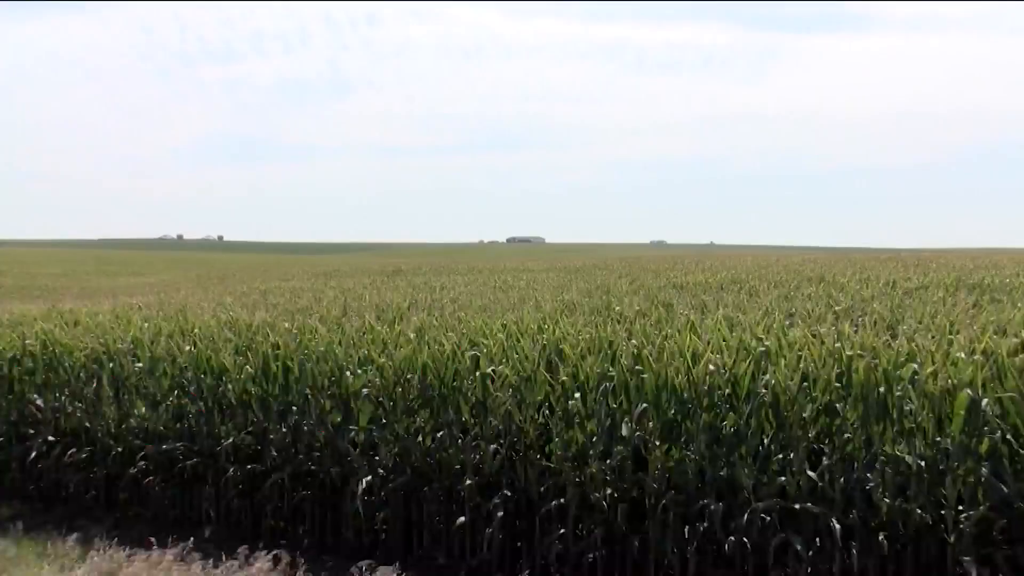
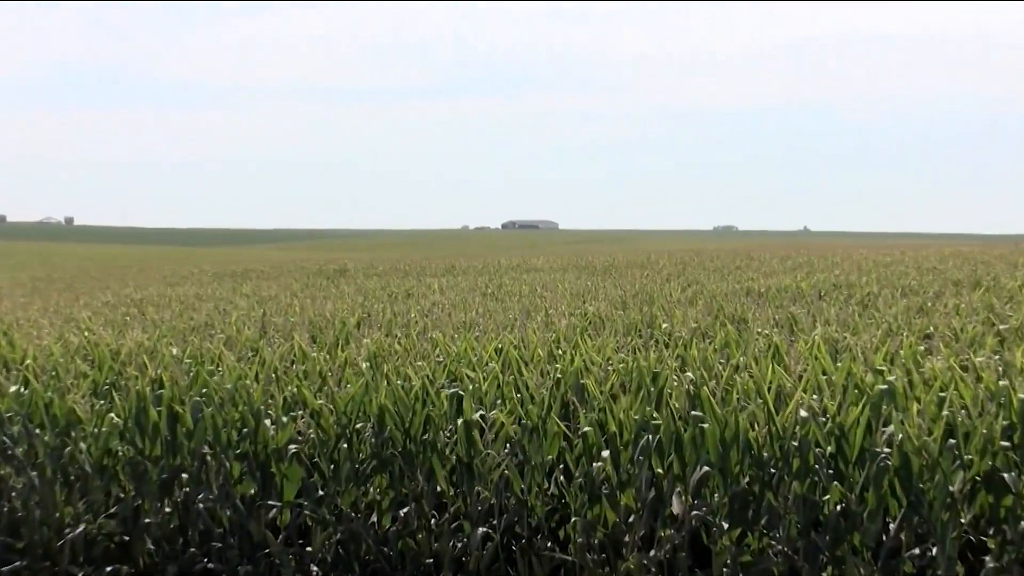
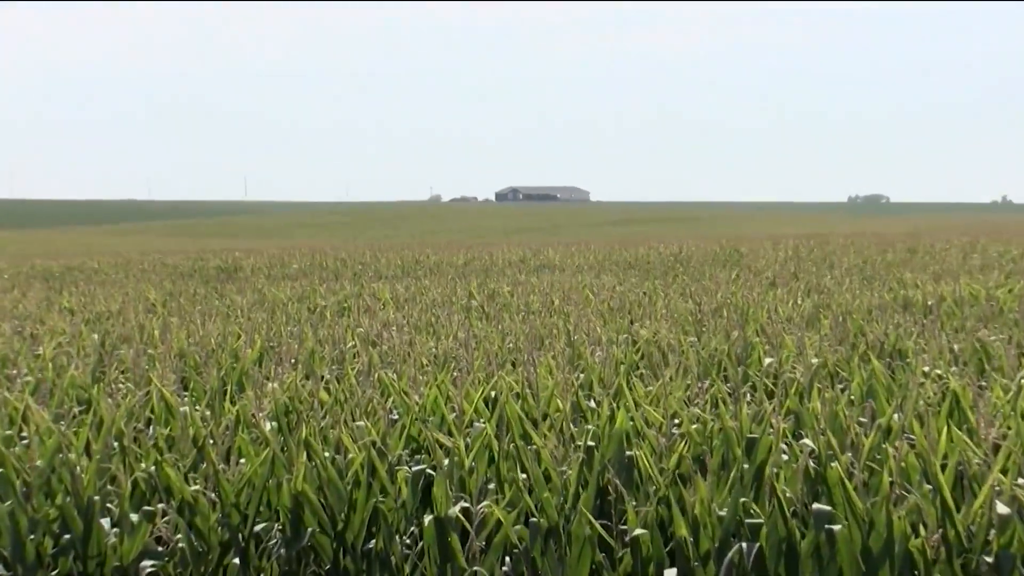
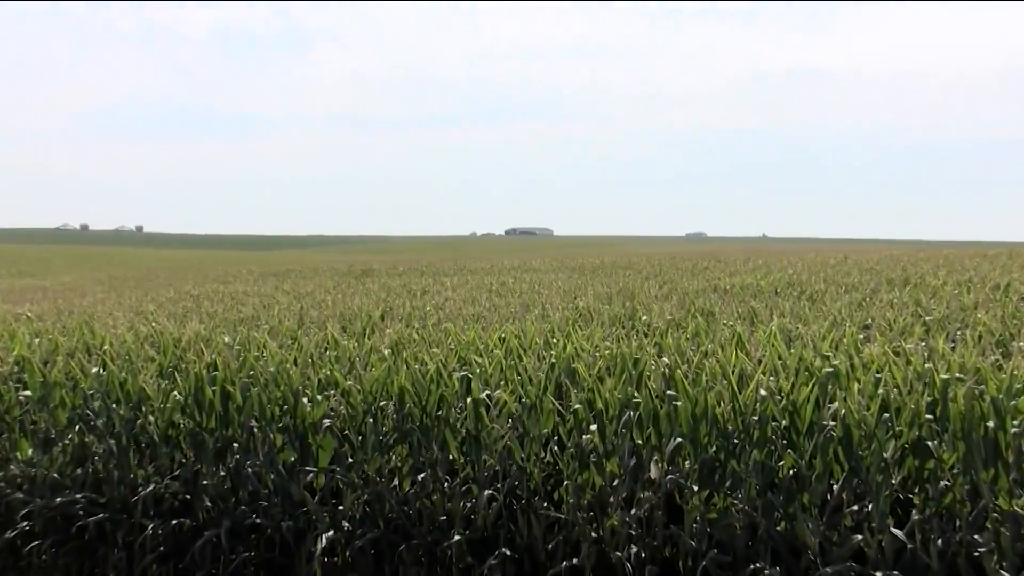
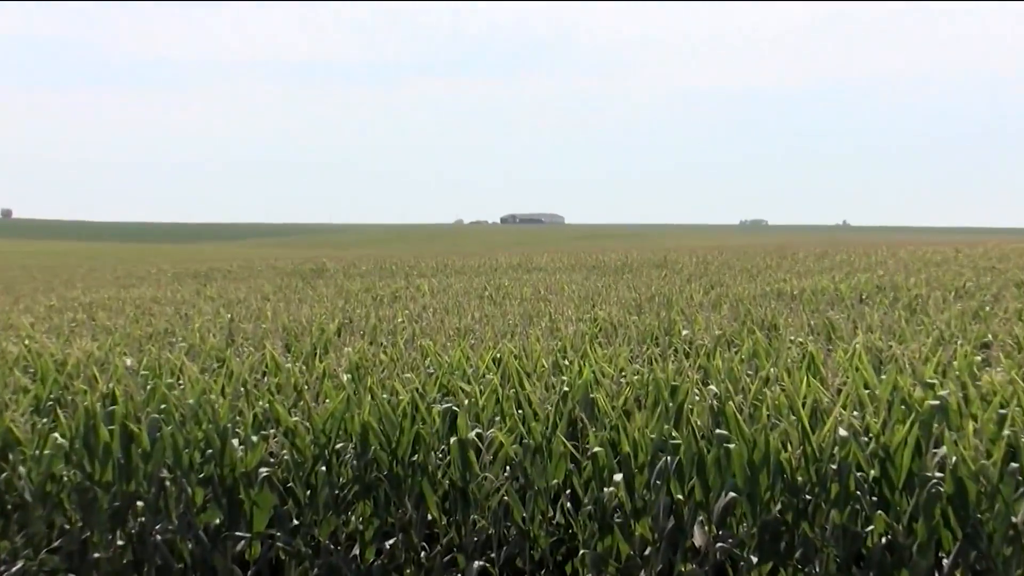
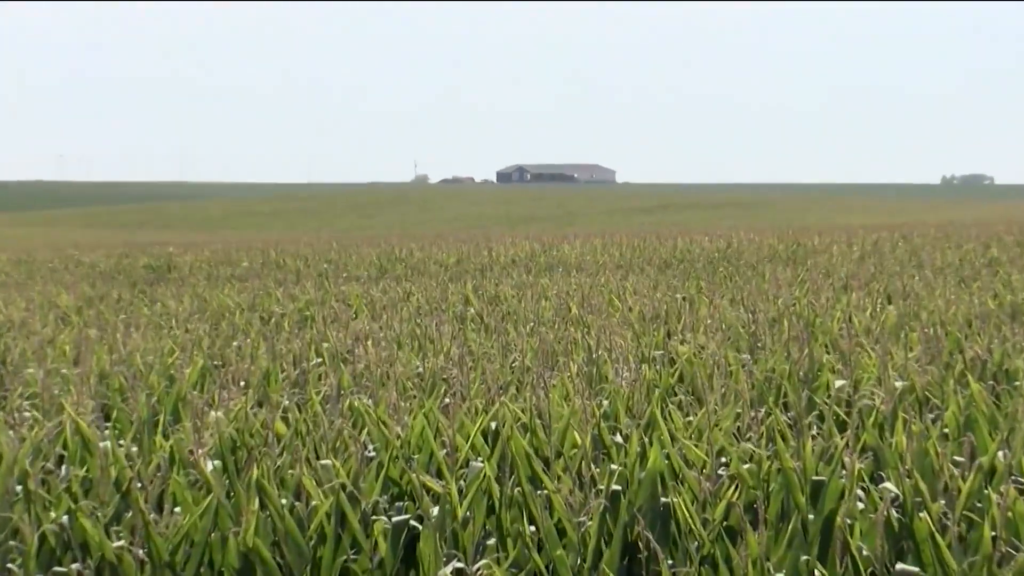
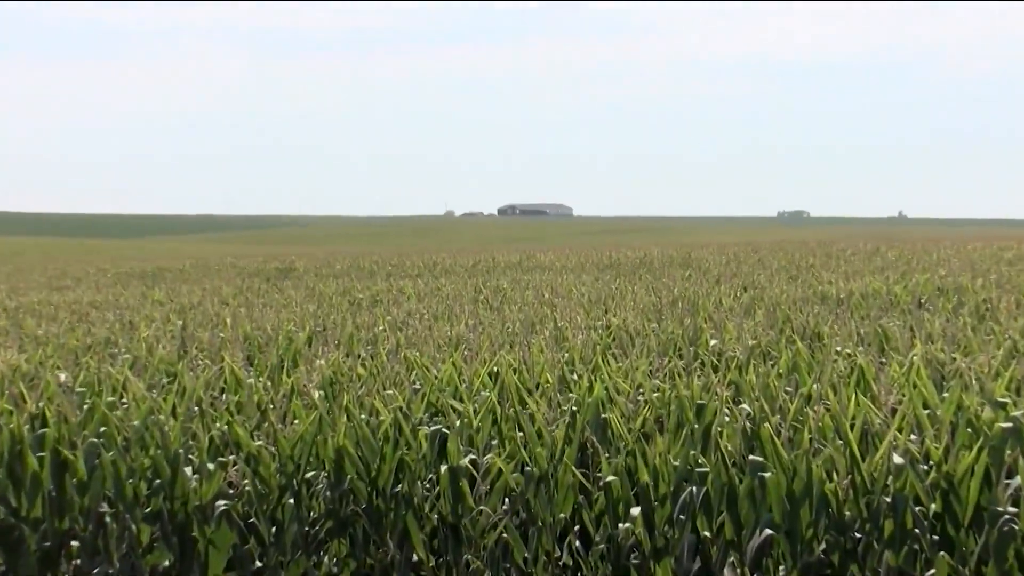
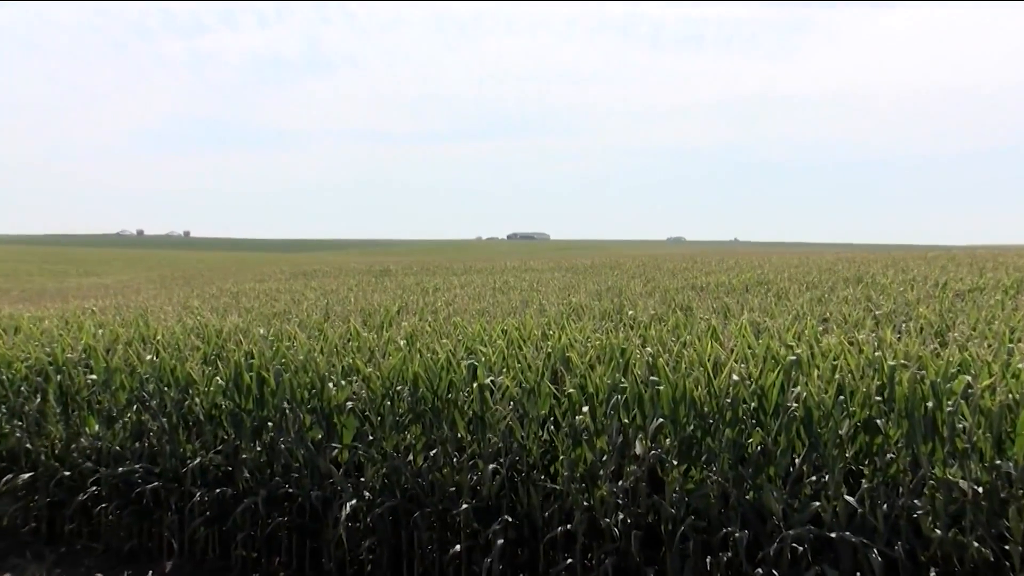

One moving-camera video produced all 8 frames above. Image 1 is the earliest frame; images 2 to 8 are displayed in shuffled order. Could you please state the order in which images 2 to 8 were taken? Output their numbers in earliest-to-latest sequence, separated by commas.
8, 4, 2, 5, 7, 3, 6
